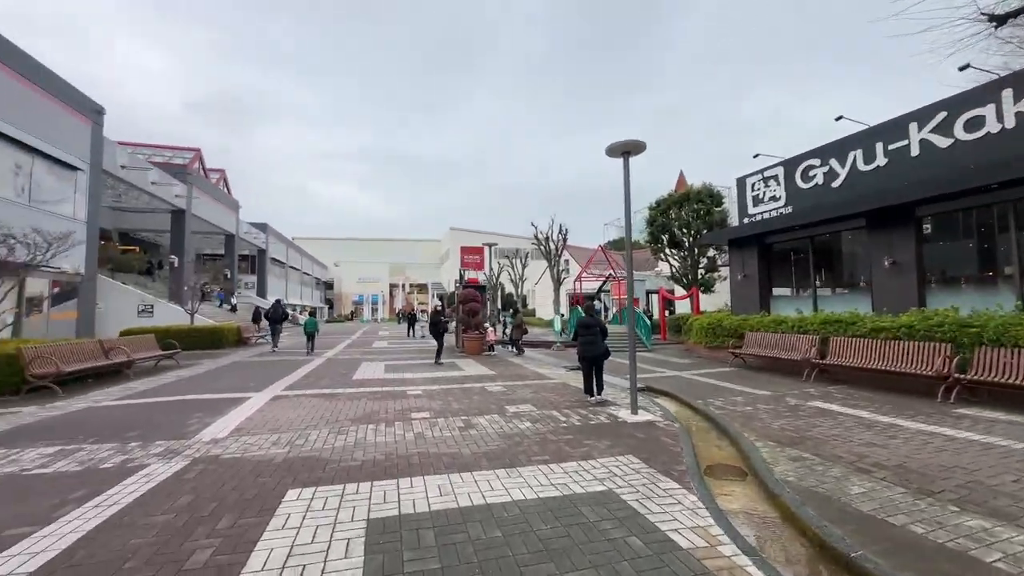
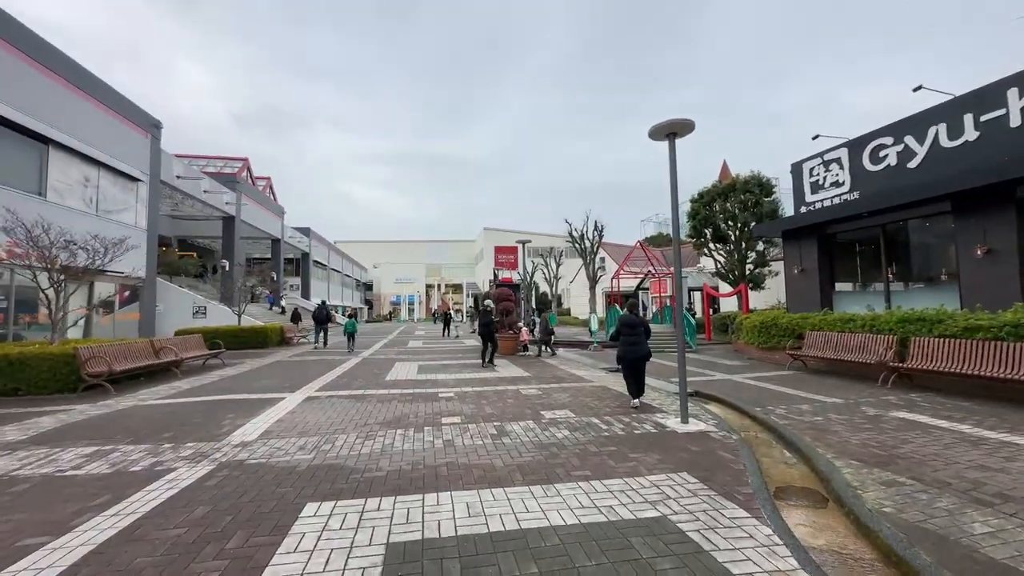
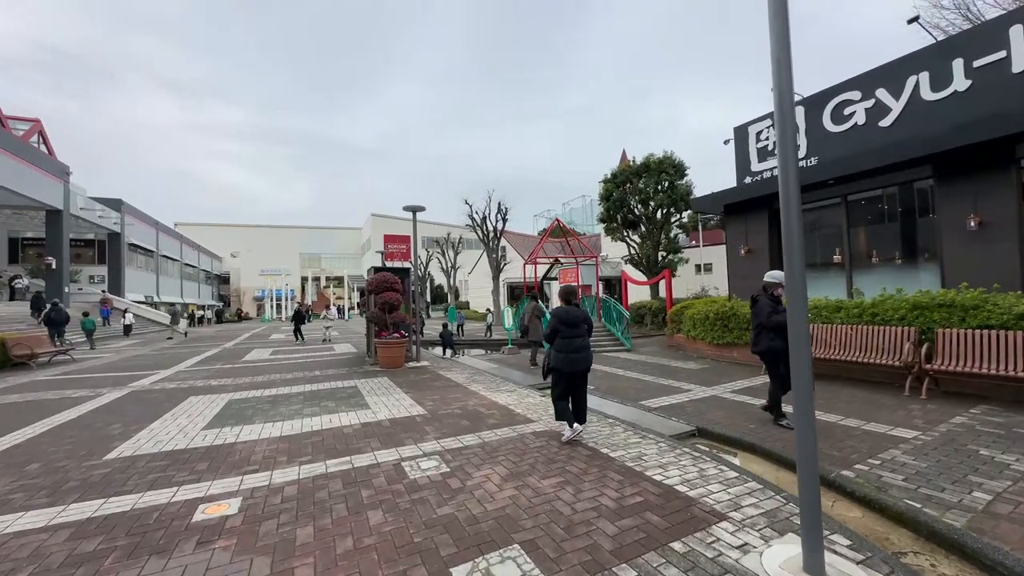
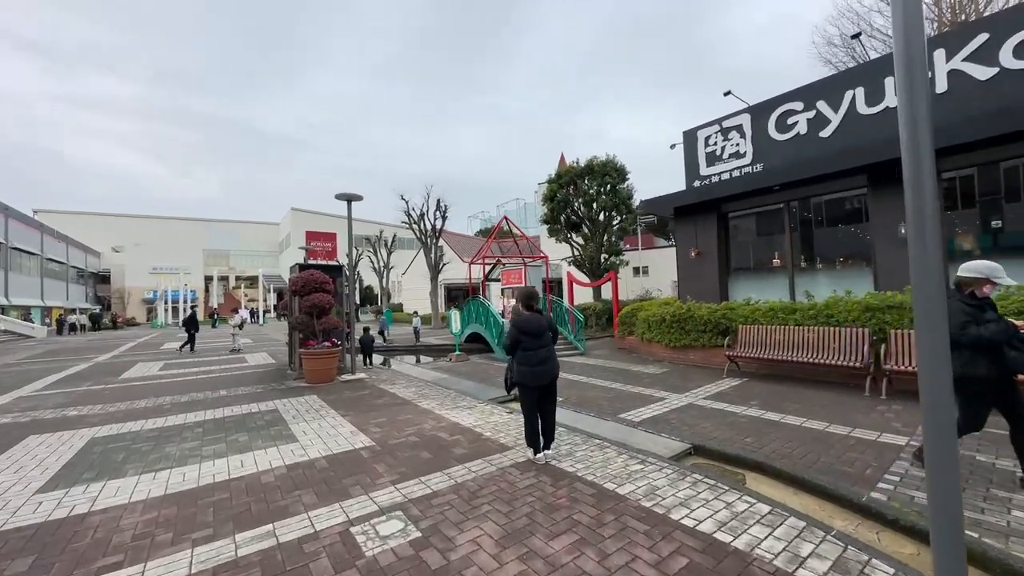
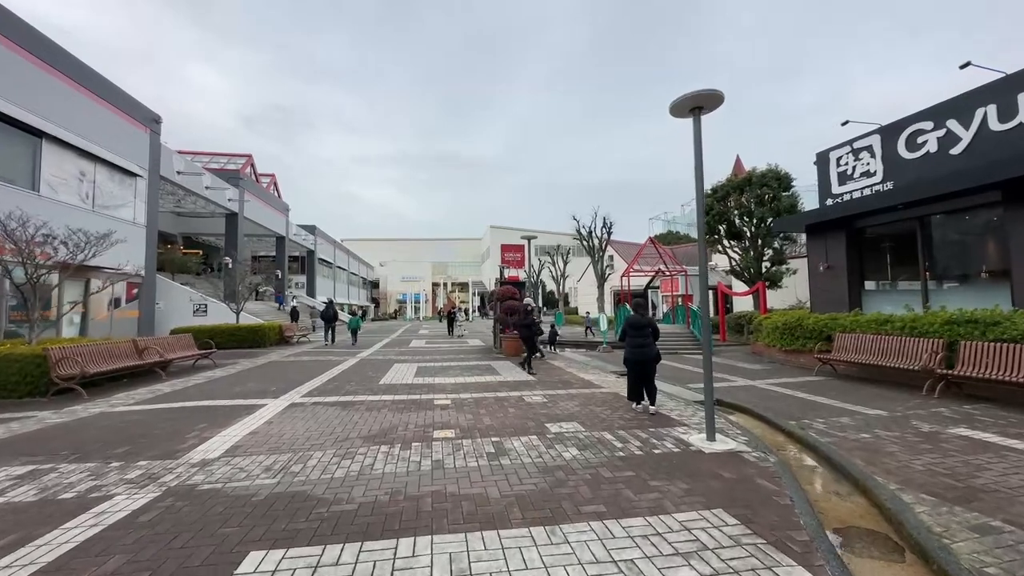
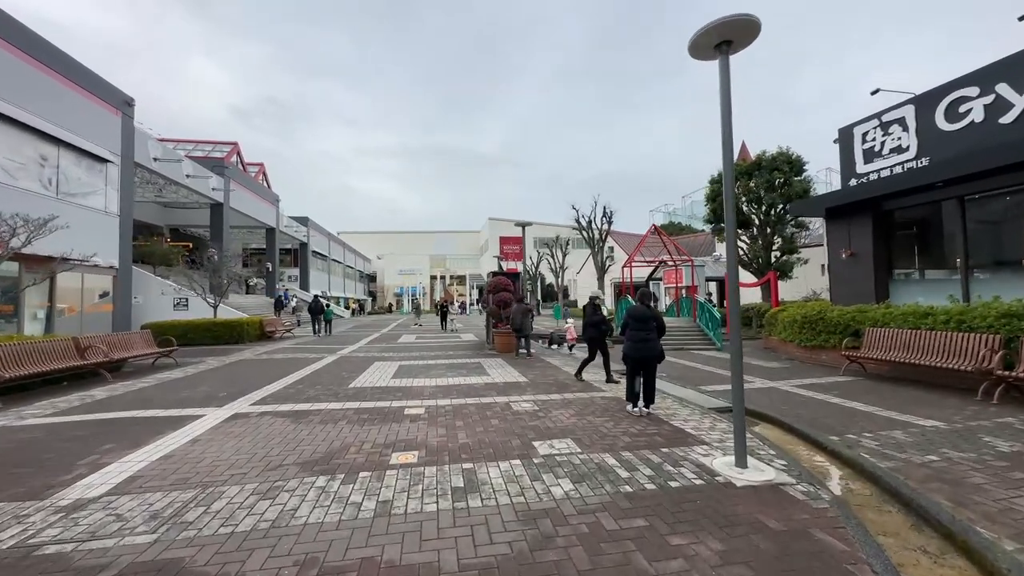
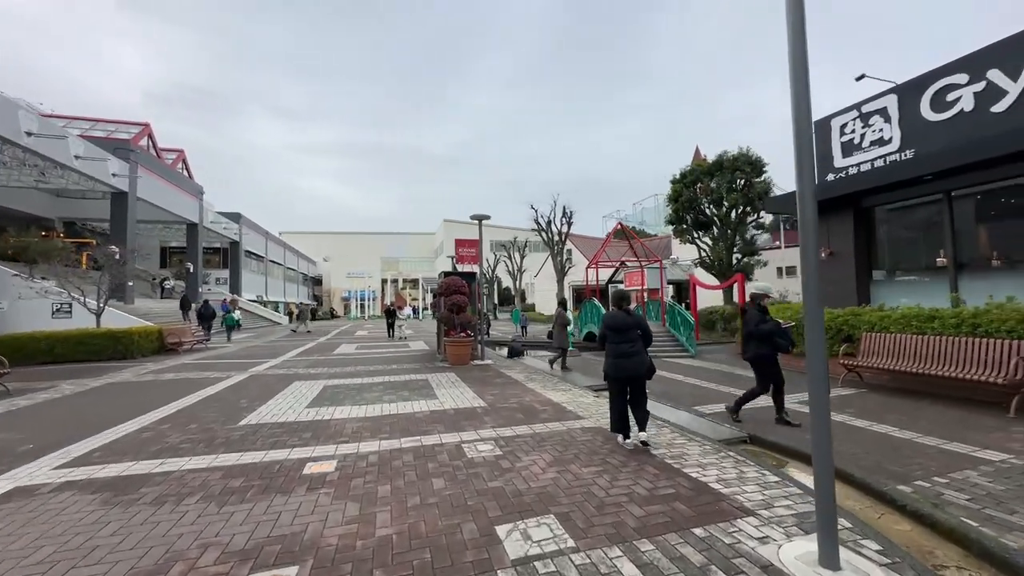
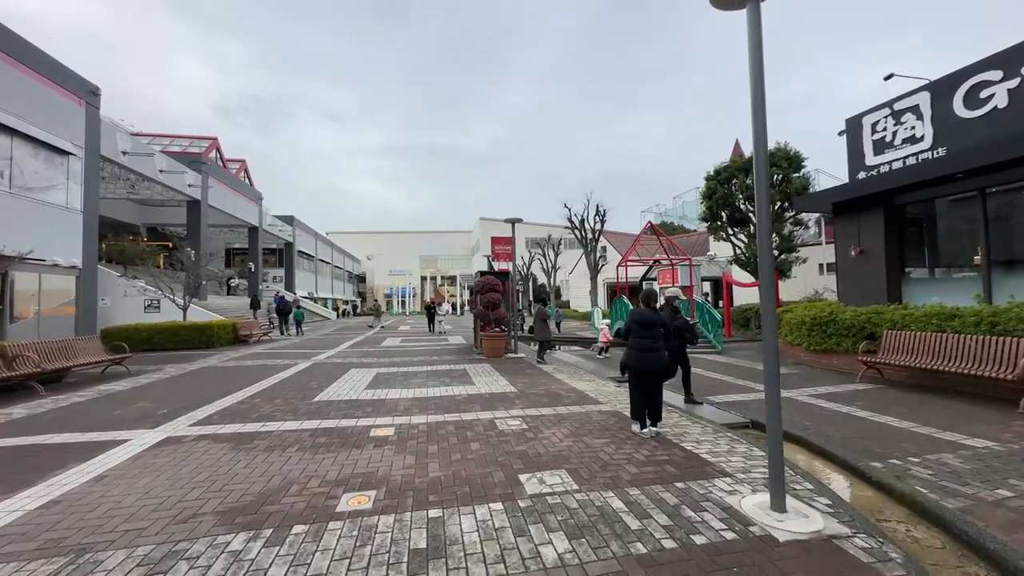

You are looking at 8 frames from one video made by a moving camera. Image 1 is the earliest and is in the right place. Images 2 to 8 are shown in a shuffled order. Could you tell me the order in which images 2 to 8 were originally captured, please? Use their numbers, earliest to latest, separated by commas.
2, 5, 6, 8, 7, 3, 4
